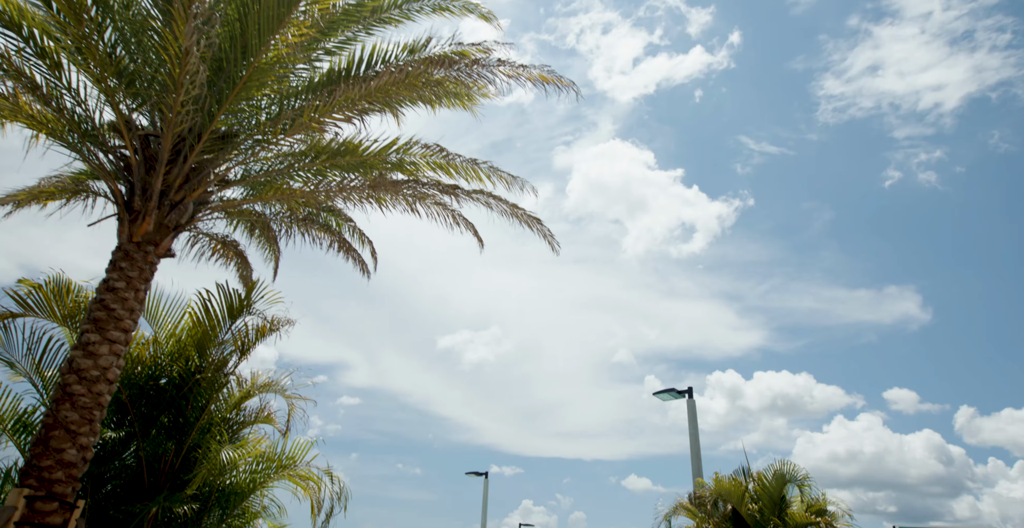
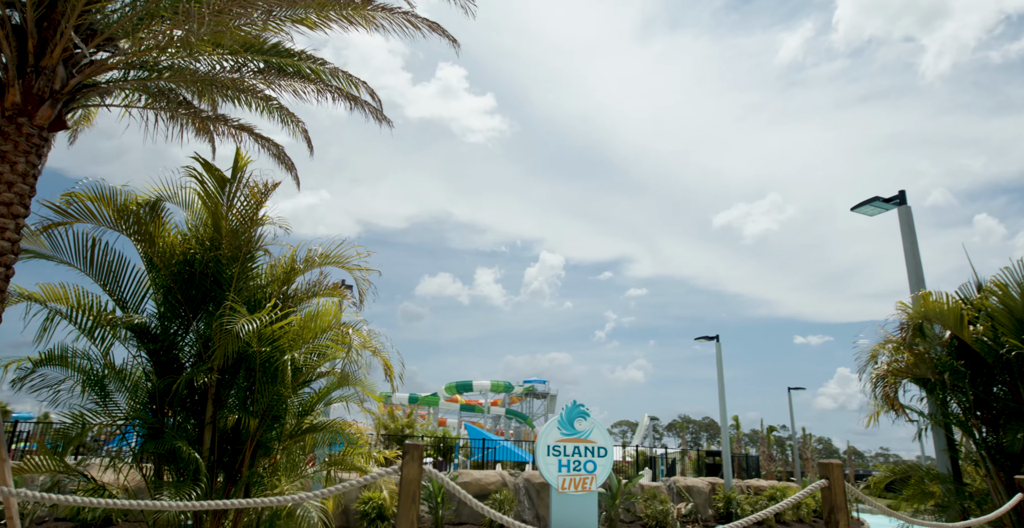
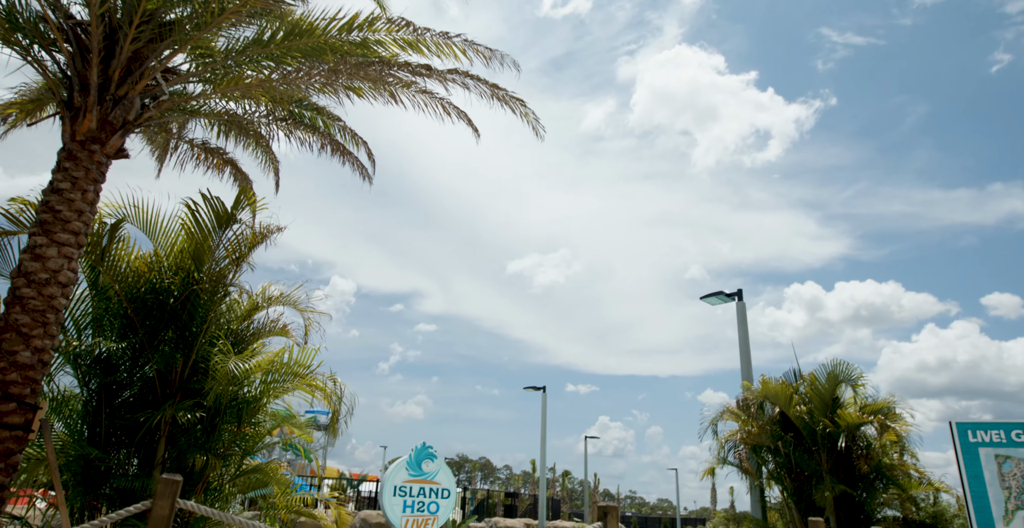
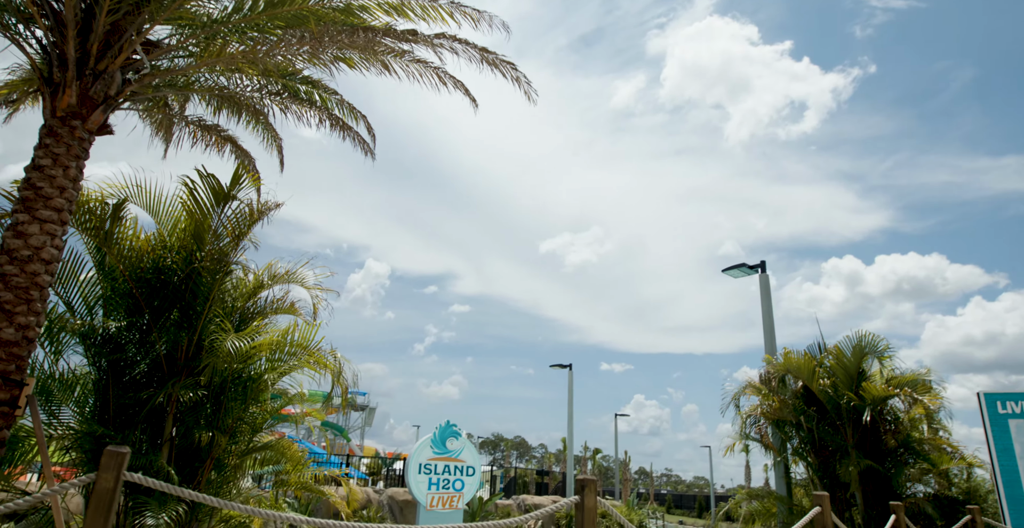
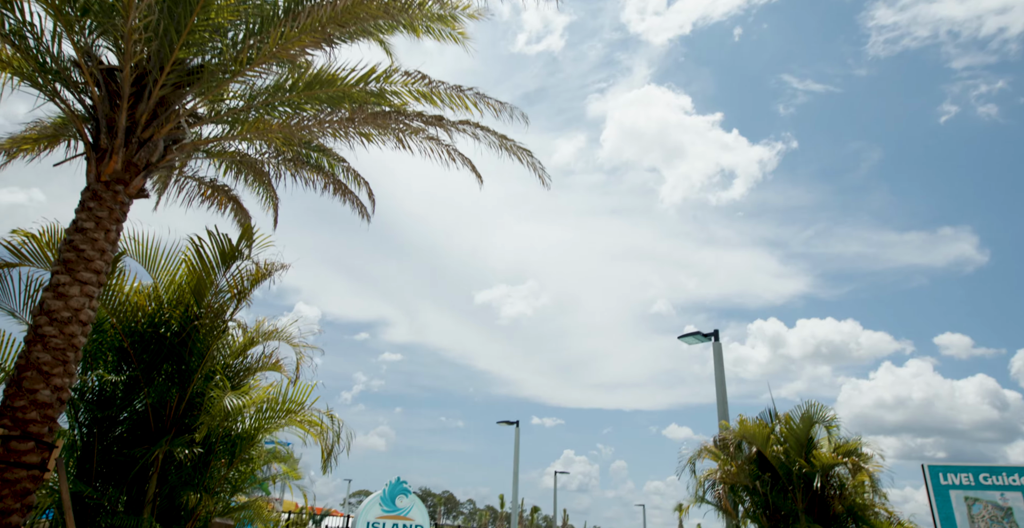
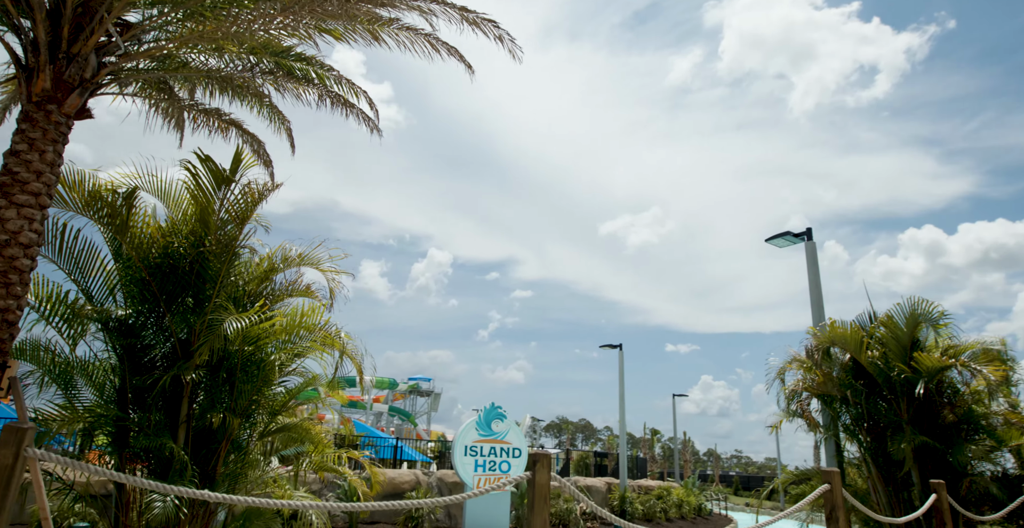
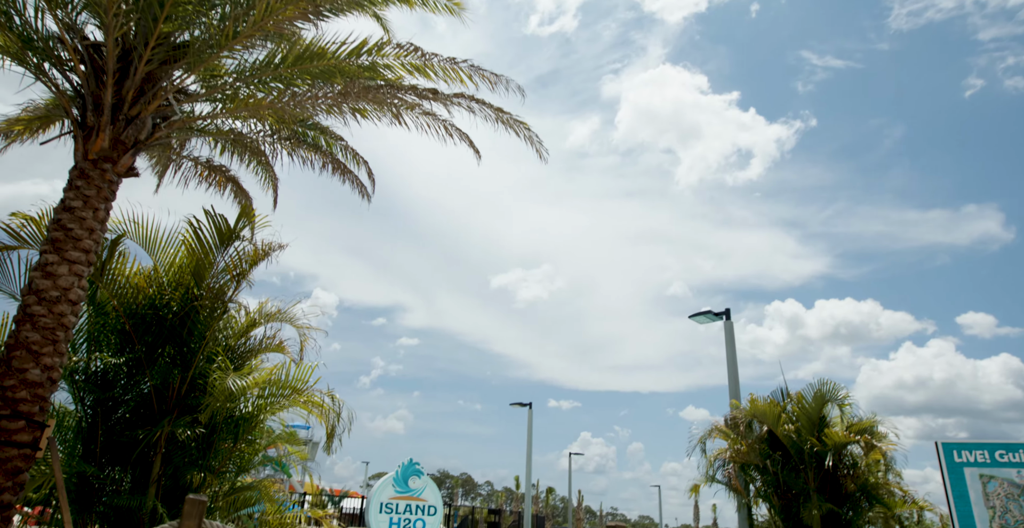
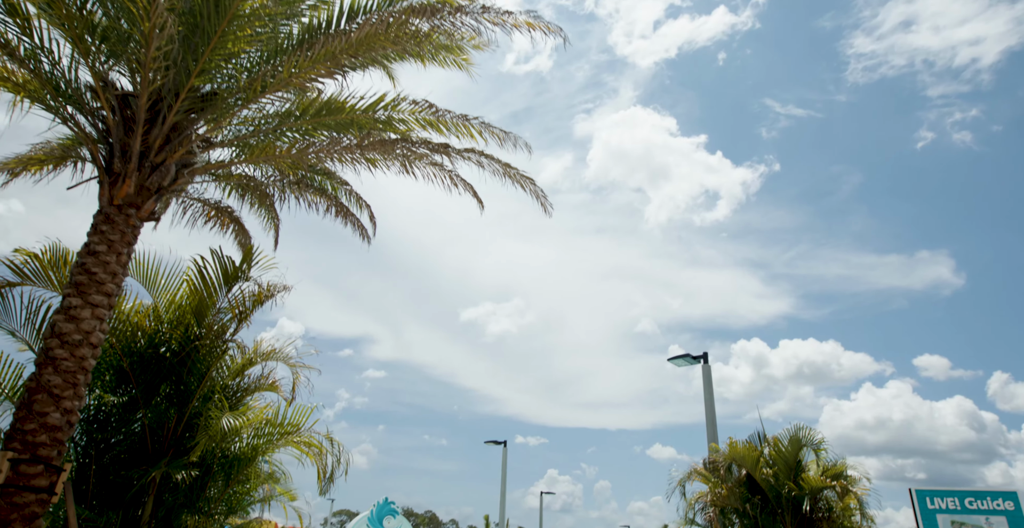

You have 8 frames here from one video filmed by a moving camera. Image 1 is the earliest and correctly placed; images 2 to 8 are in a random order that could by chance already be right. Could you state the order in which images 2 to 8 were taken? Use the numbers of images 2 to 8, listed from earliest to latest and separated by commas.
8, 5, 7, 3, 4, 6, 2
